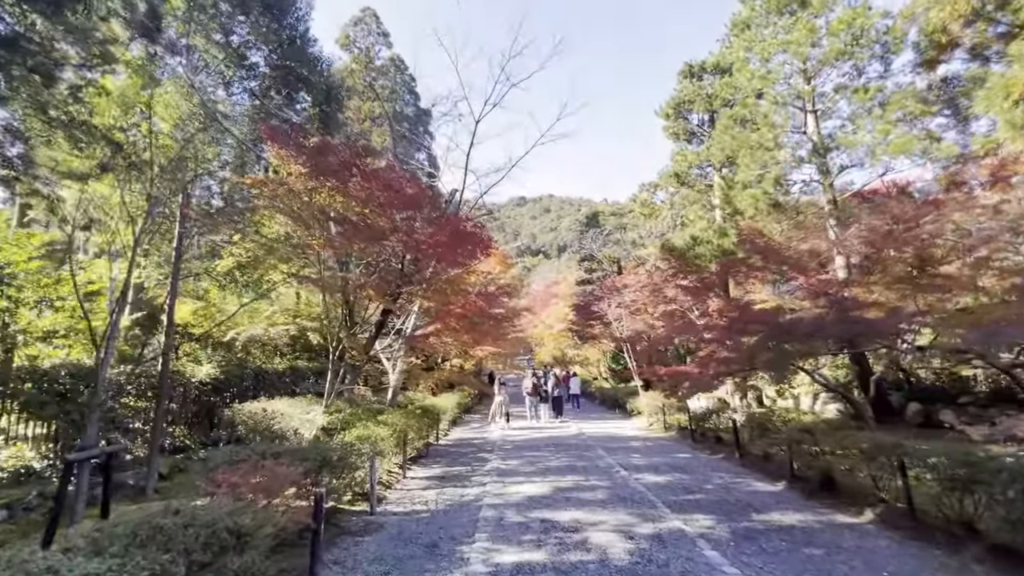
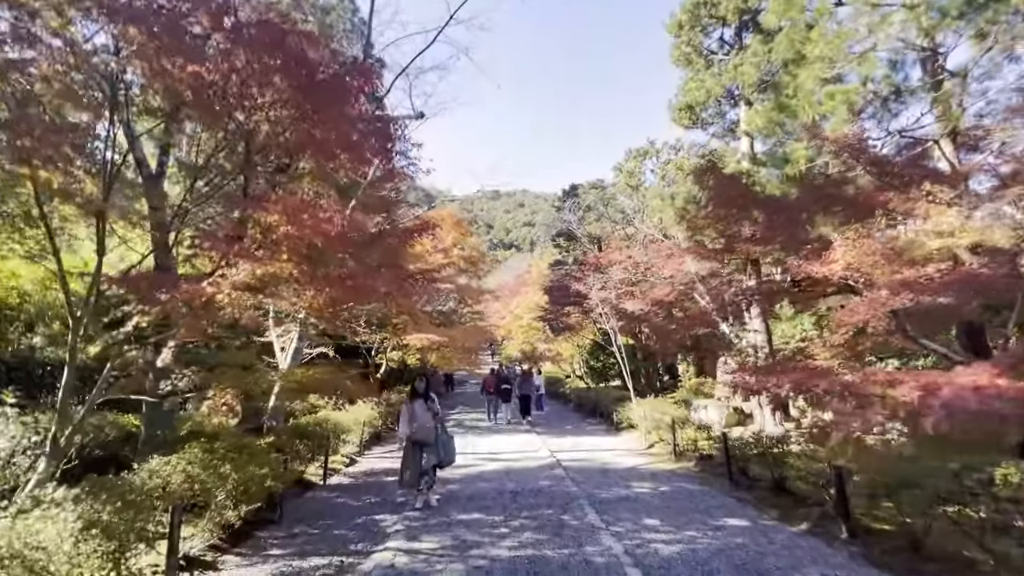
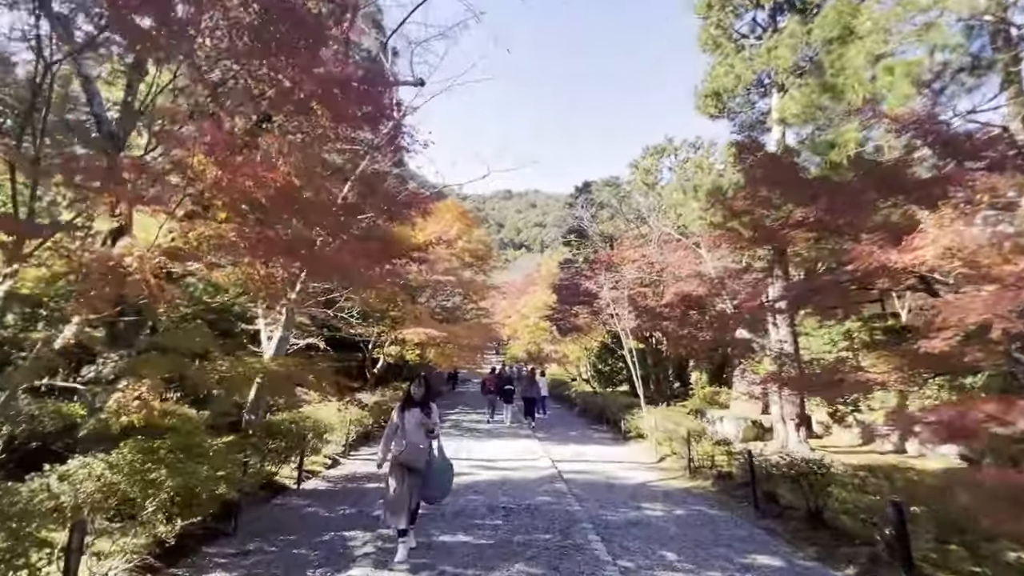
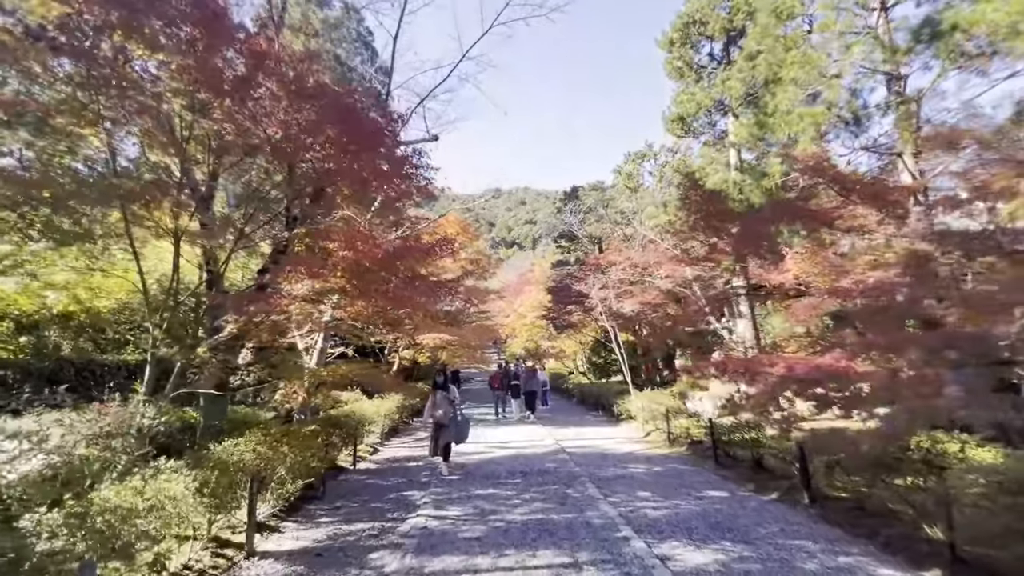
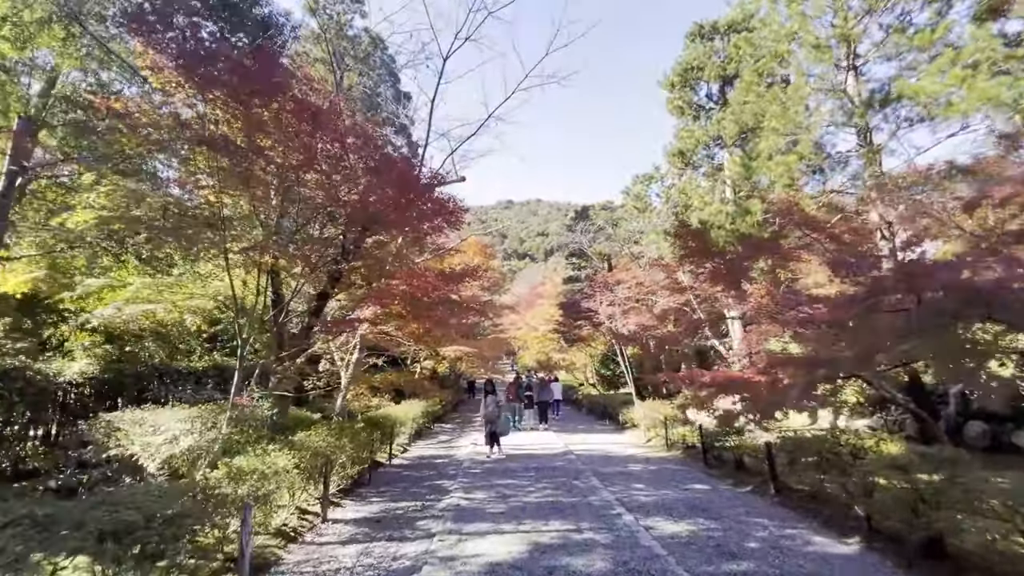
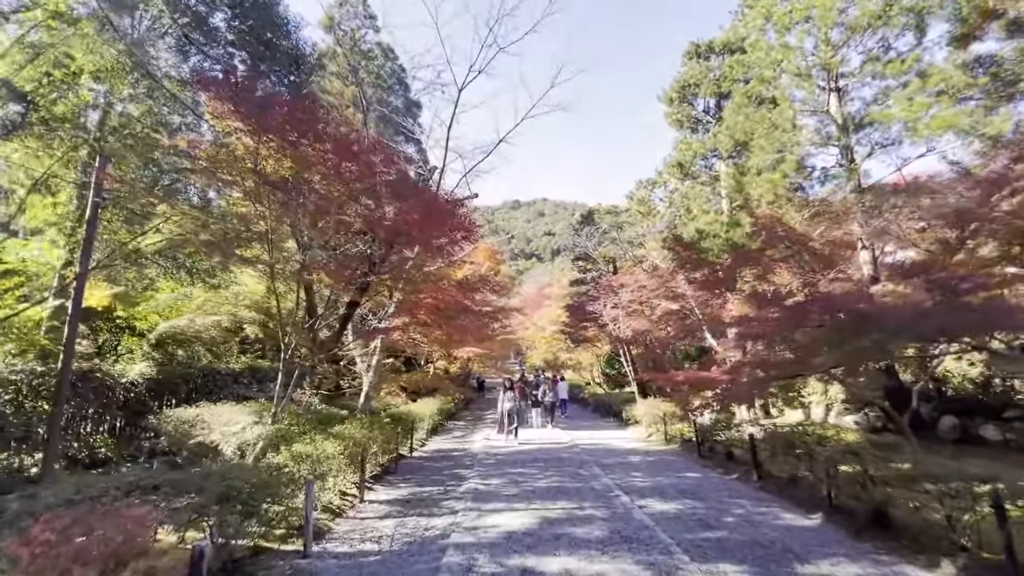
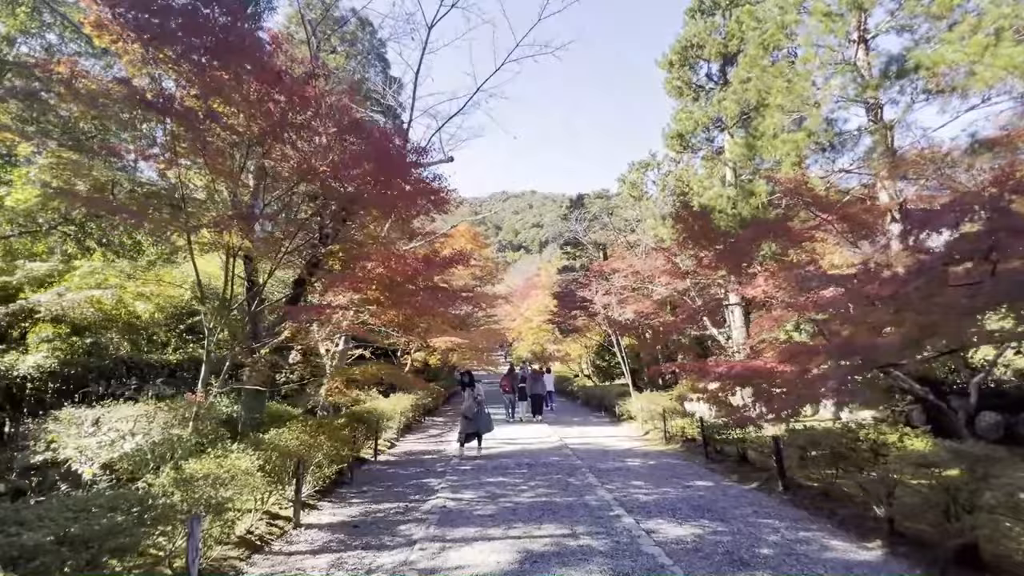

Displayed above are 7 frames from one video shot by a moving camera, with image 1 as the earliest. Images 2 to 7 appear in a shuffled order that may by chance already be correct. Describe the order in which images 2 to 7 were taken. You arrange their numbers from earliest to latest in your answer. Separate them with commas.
6, 5, 7, 4, 2, 3
